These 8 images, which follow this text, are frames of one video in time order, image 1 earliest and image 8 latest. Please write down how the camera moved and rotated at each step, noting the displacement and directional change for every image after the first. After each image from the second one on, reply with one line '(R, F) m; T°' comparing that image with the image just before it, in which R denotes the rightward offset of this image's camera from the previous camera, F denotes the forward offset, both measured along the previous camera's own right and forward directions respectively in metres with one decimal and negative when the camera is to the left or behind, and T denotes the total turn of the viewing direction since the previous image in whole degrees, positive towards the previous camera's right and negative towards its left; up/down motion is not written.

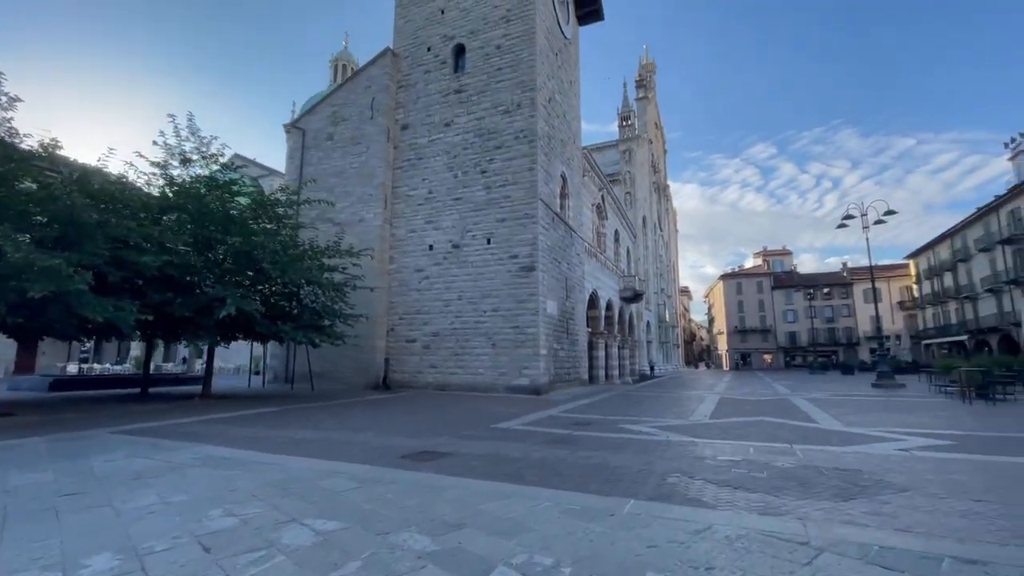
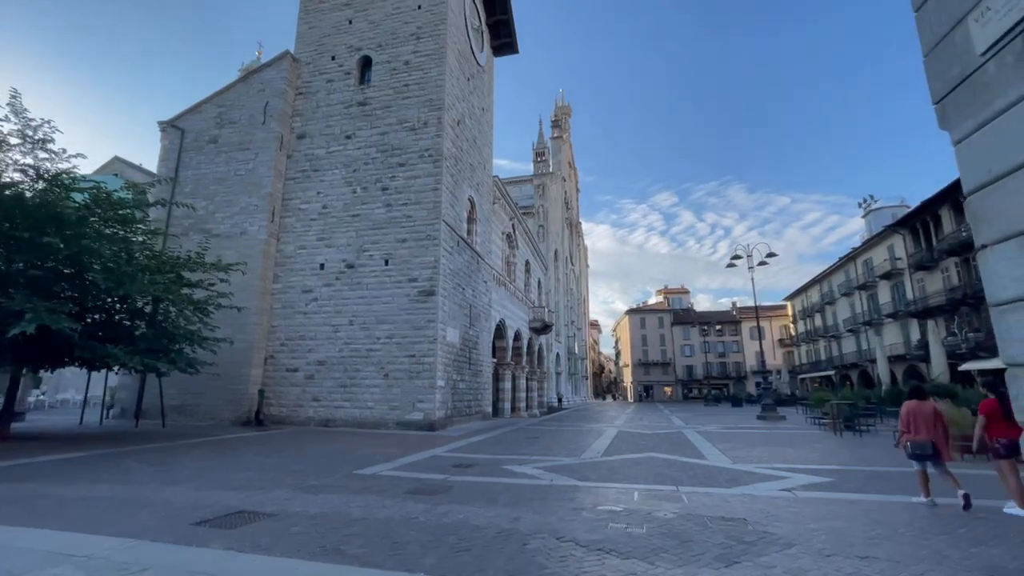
(+0.7, +0.9) m; +10°
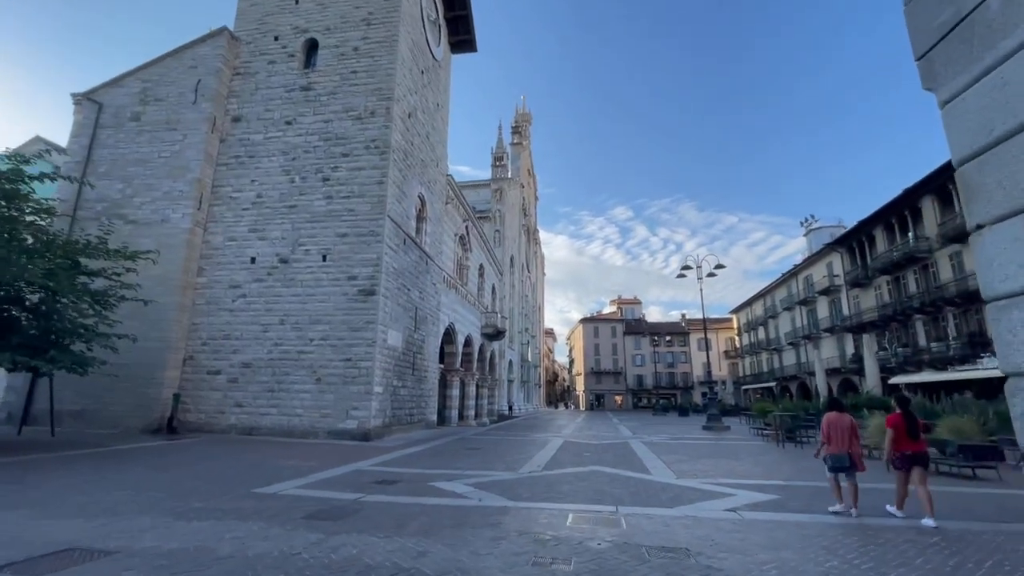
(+0.4, +0.7) m; +5°
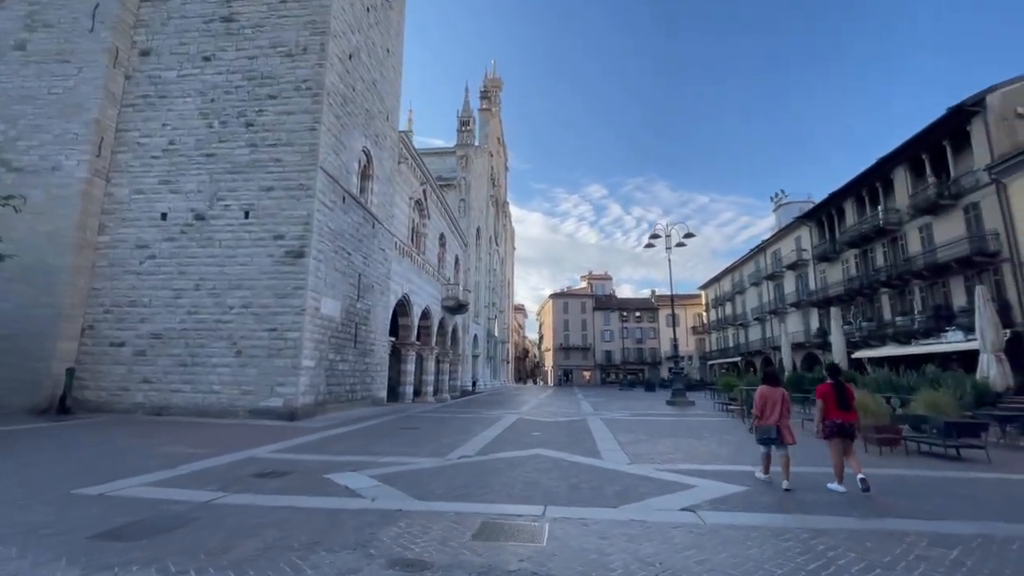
(+0.7, +1.5) m; +3°
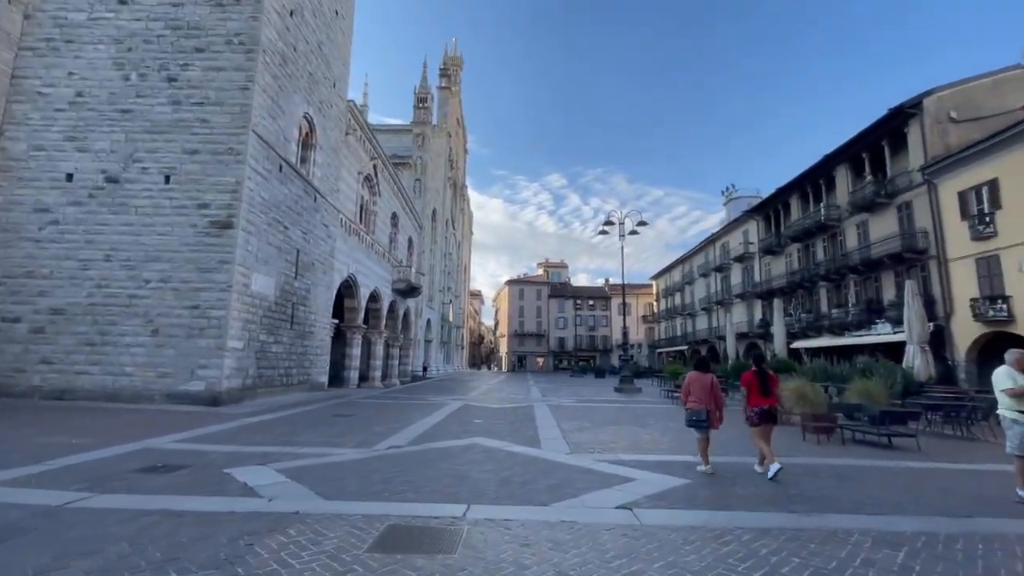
(+0.3, +0.5) m; +5°
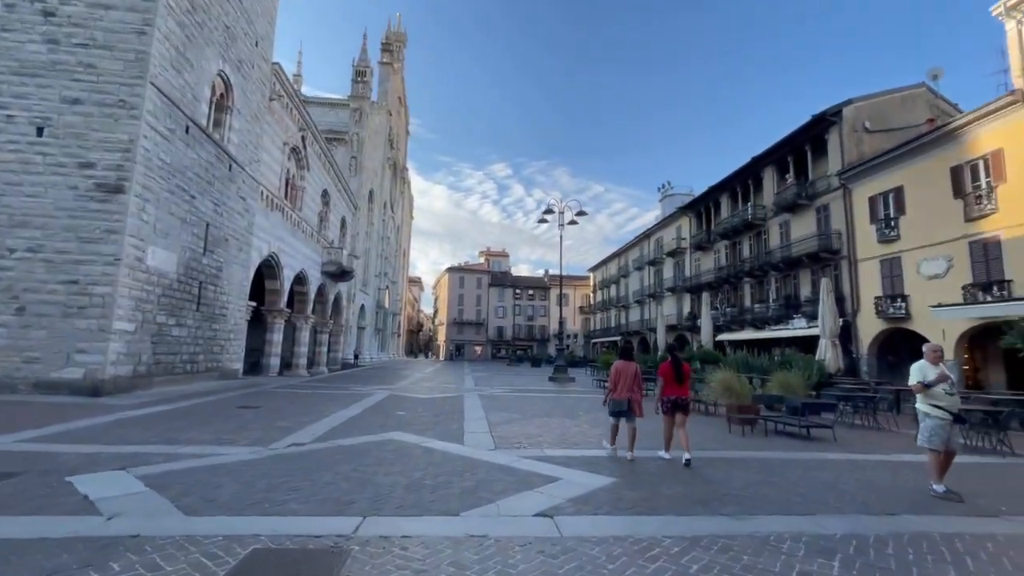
(+0.2, +0.5) m; +7°
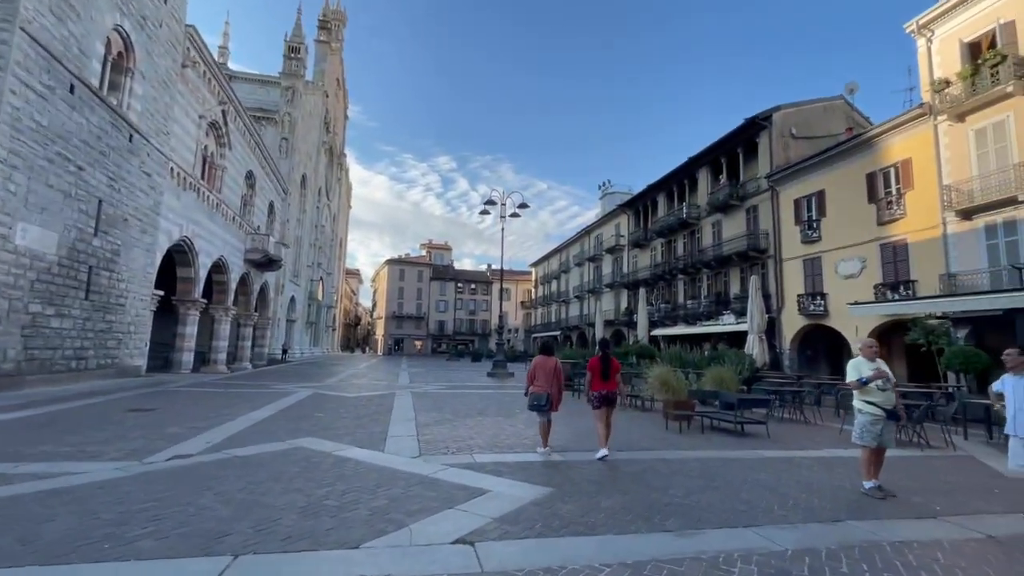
(+0.2, +0.6) m; +7°
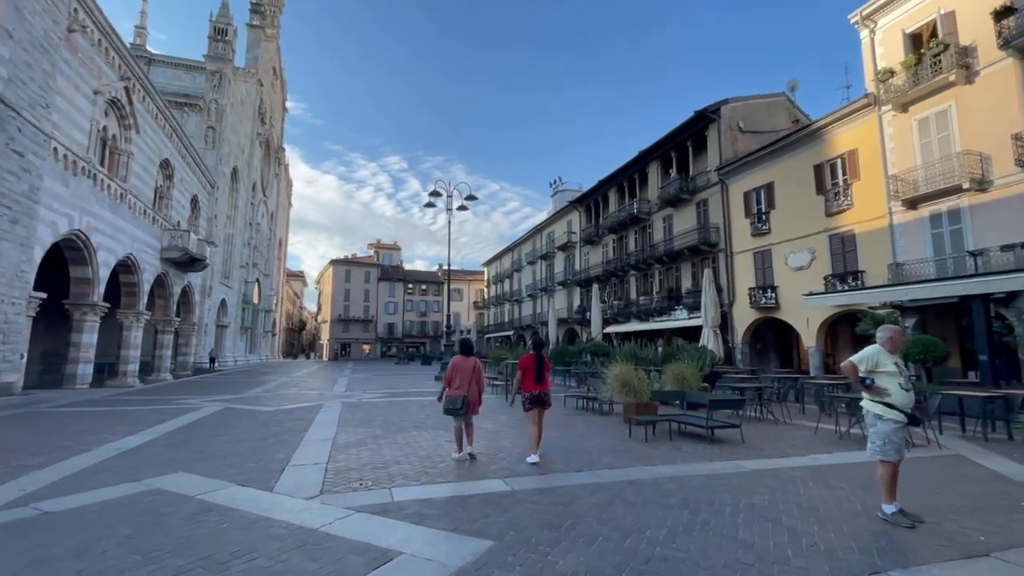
(+0.2, +1.2) m; +6°
